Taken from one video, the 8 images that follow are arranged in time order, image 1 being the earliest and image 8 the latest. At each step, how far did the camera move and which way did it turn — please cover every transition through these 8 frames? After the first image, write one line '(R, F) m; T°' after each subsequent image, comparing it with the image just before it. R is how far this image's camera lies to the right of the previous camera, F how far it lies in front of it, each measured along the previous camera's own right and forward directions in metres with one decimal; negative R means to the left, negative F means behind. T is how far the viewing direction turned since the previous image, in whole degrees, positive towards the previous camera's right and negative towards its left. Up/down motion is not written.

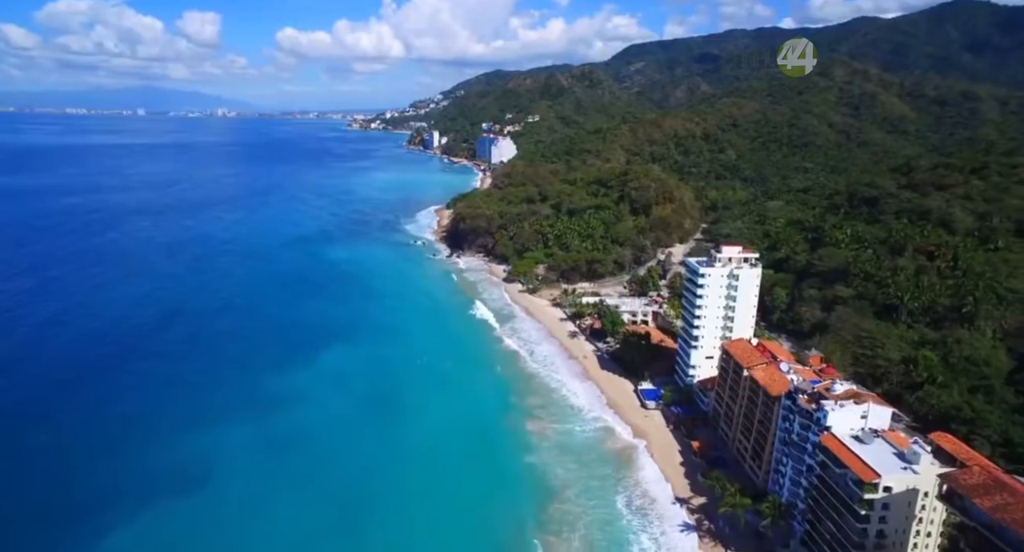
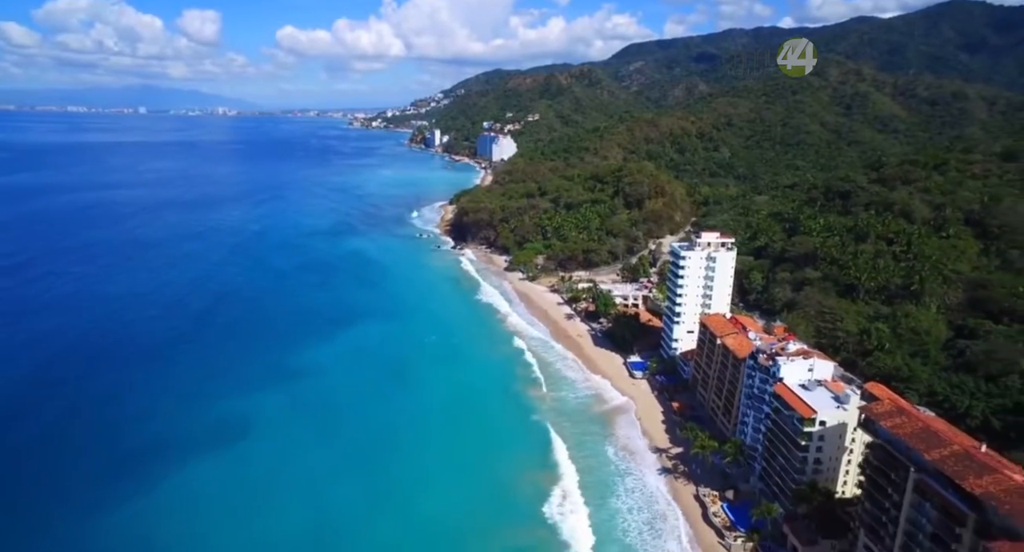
(-0.2, -5.0) m; 0°
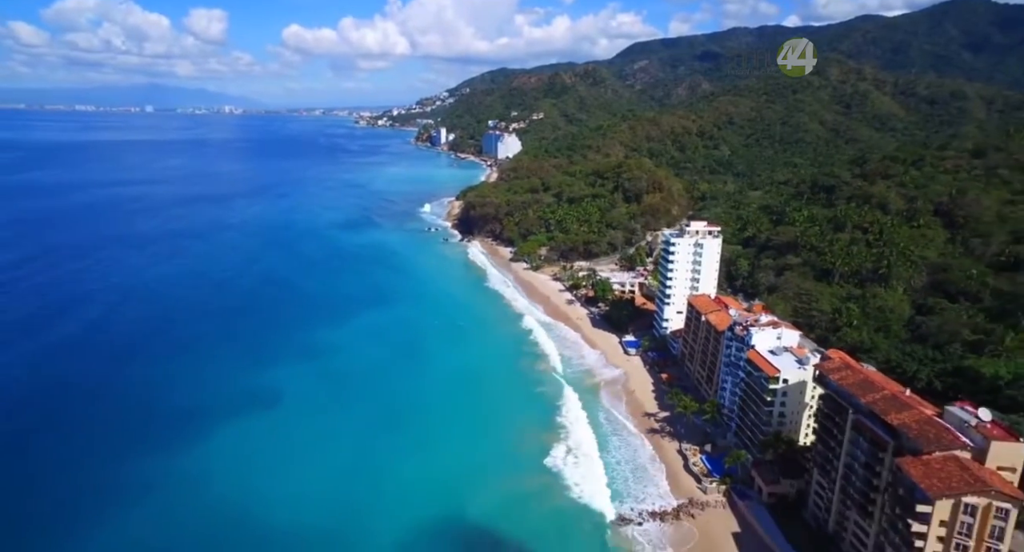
(0.0, -4.4) m; 0°
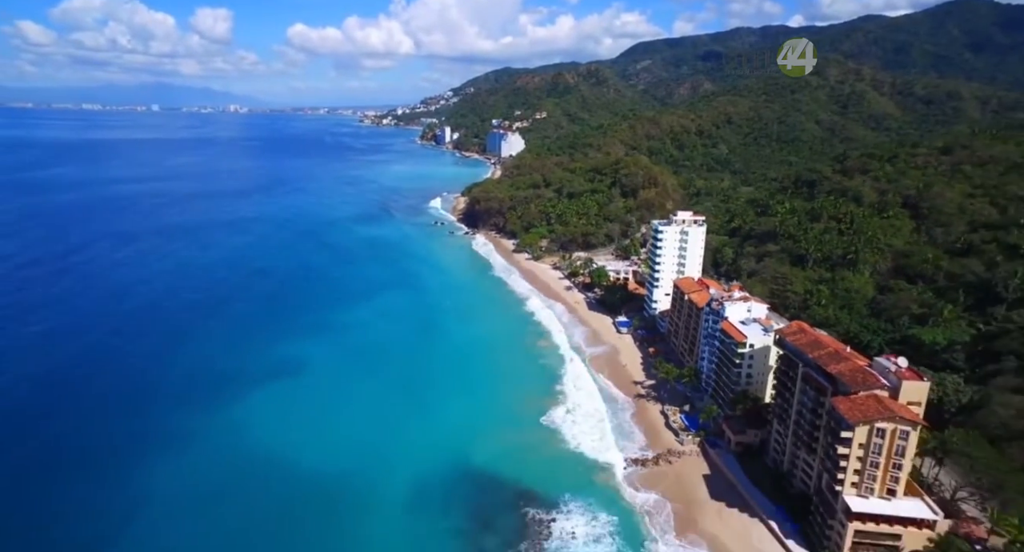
(+0.1, -4.9) m; 0°
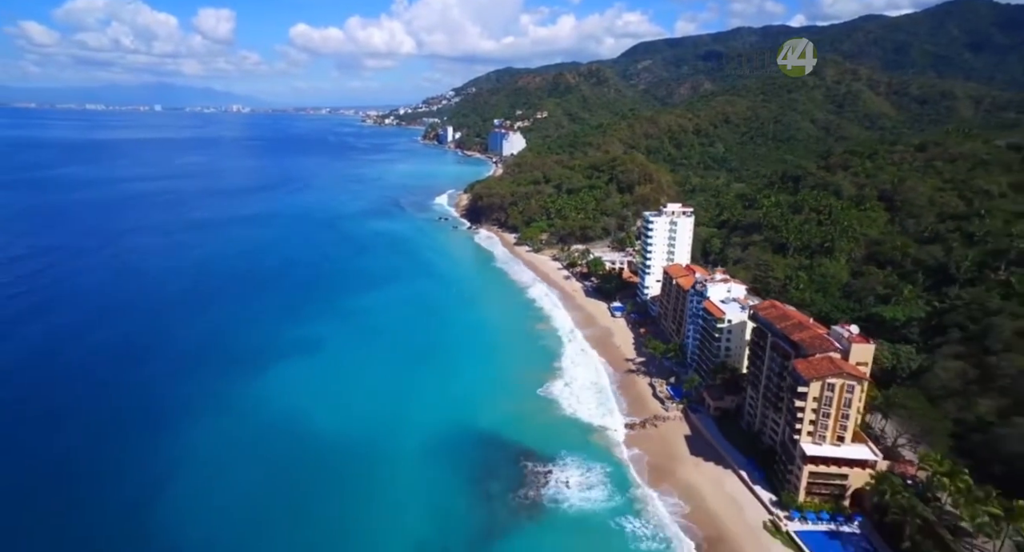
(0.0, -4.1) m; 0°
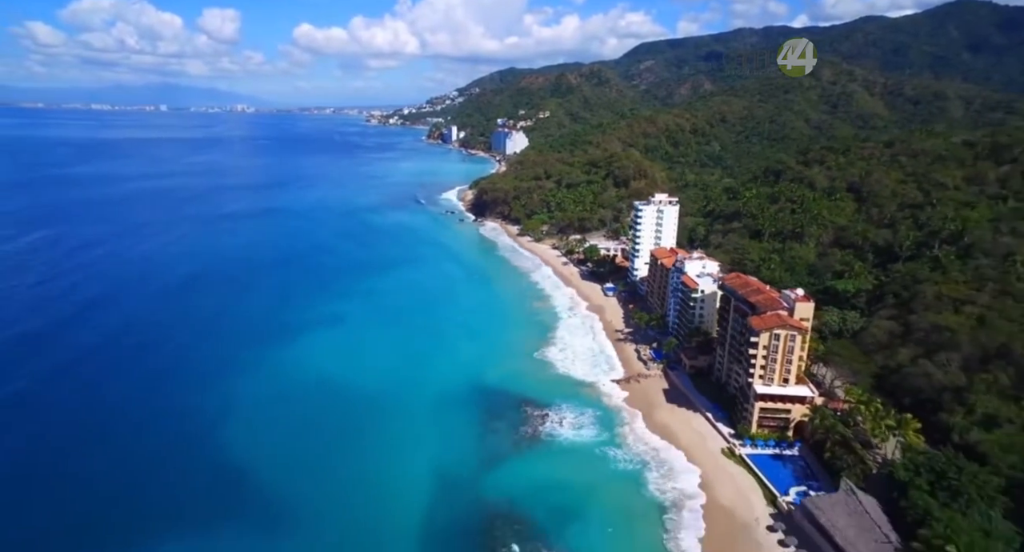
(0.0, -6.4) m; 0°
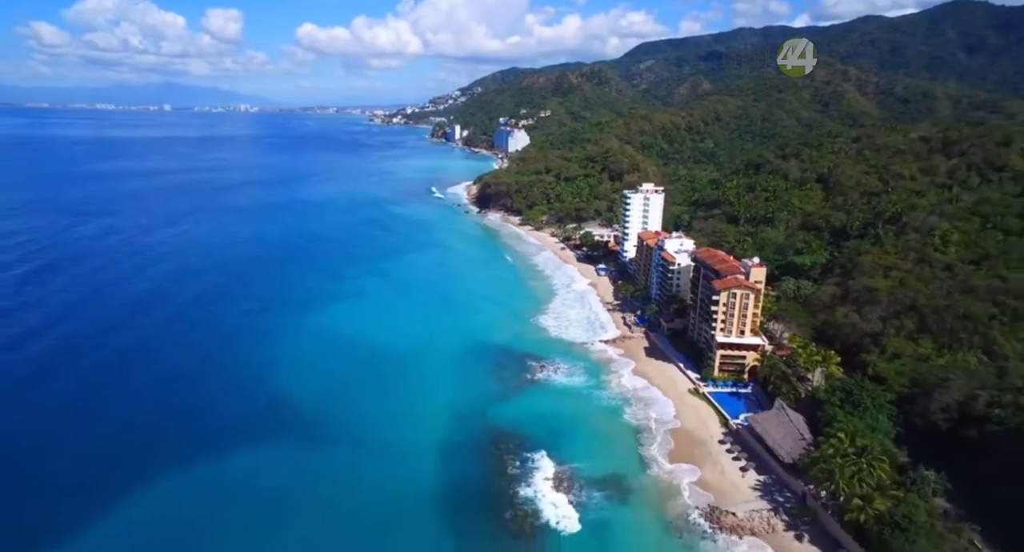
(0.0, -7.4) m; 0°
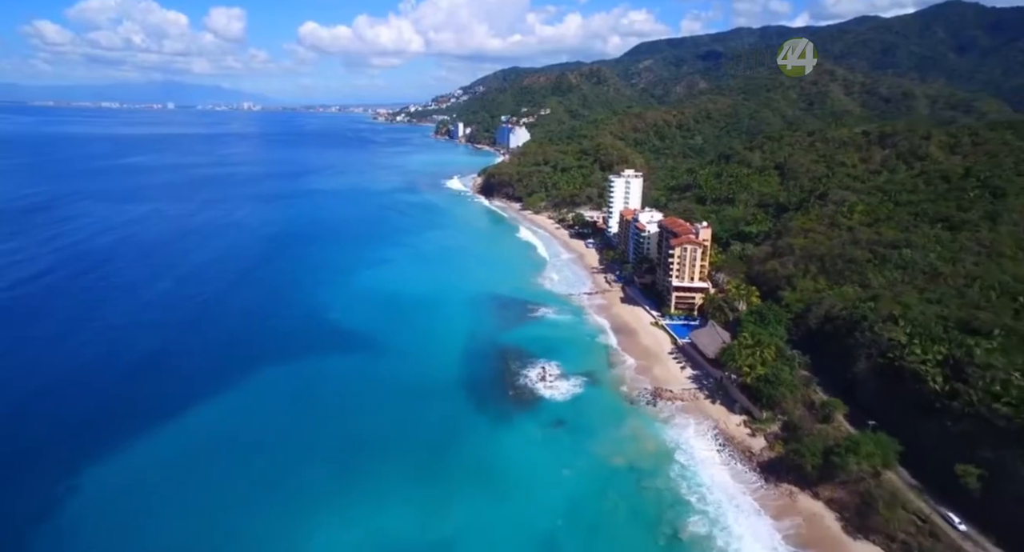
(-0.1, -12.6) m; 0°
